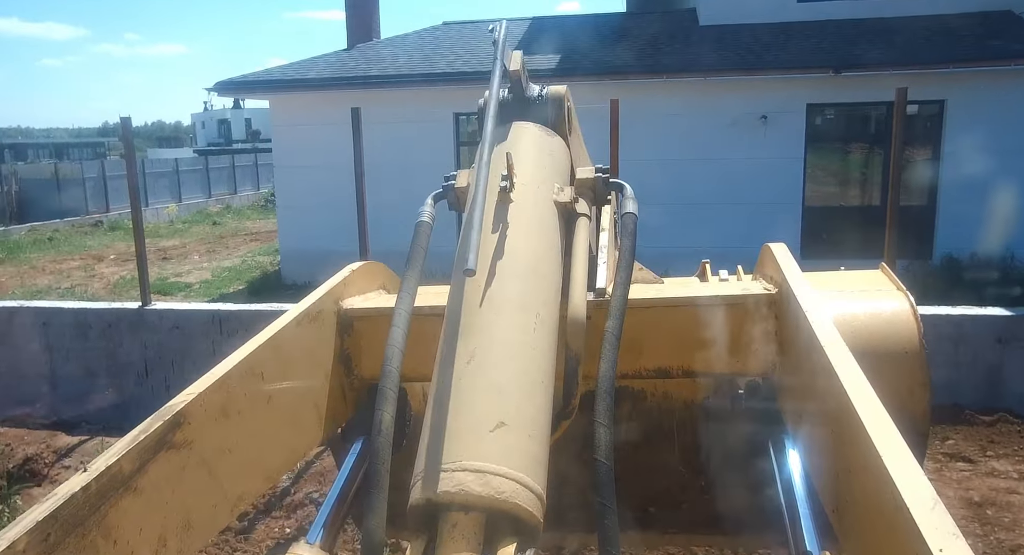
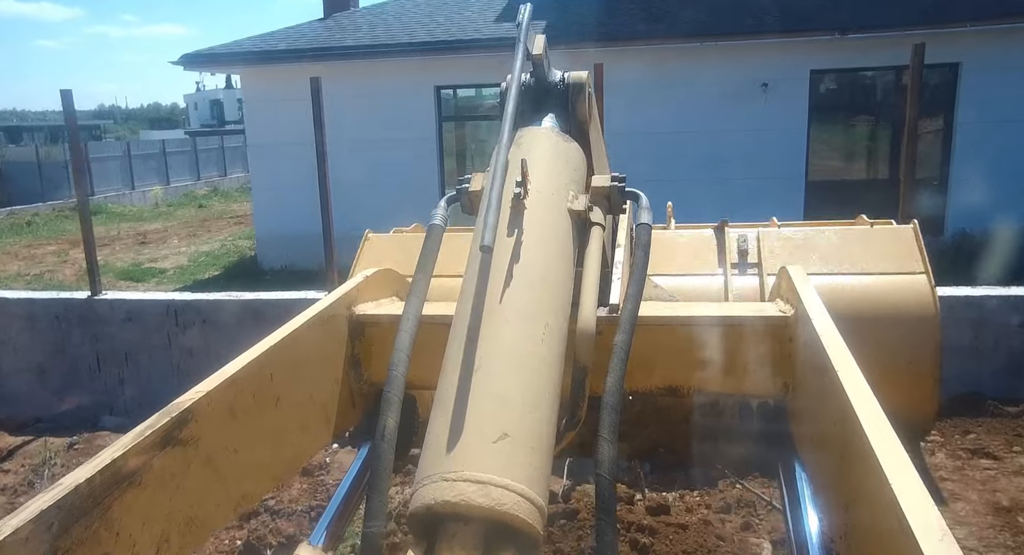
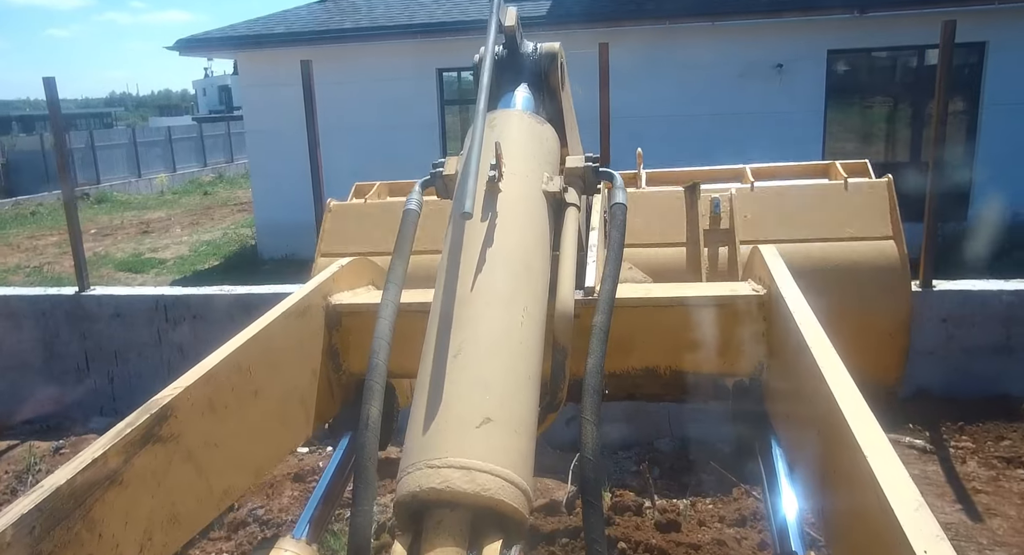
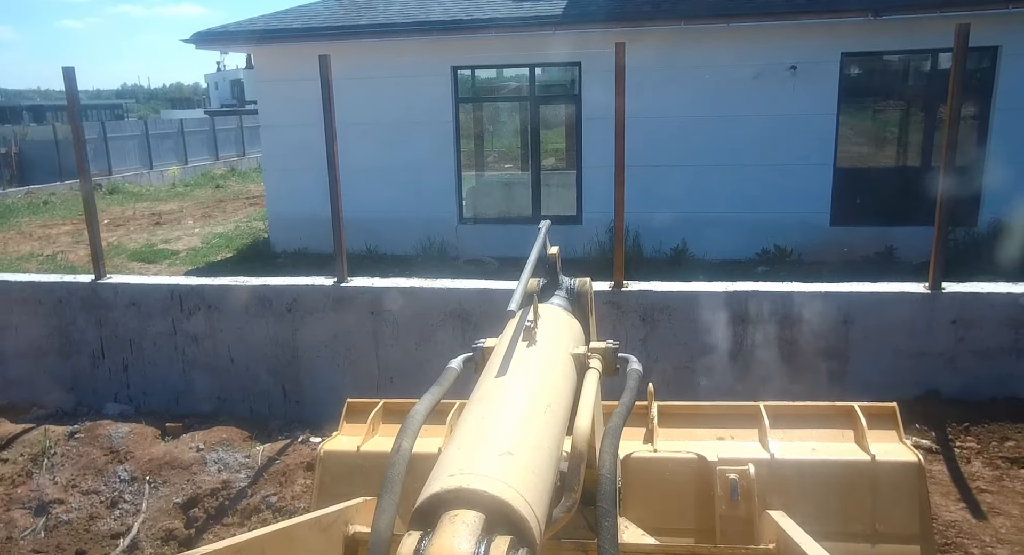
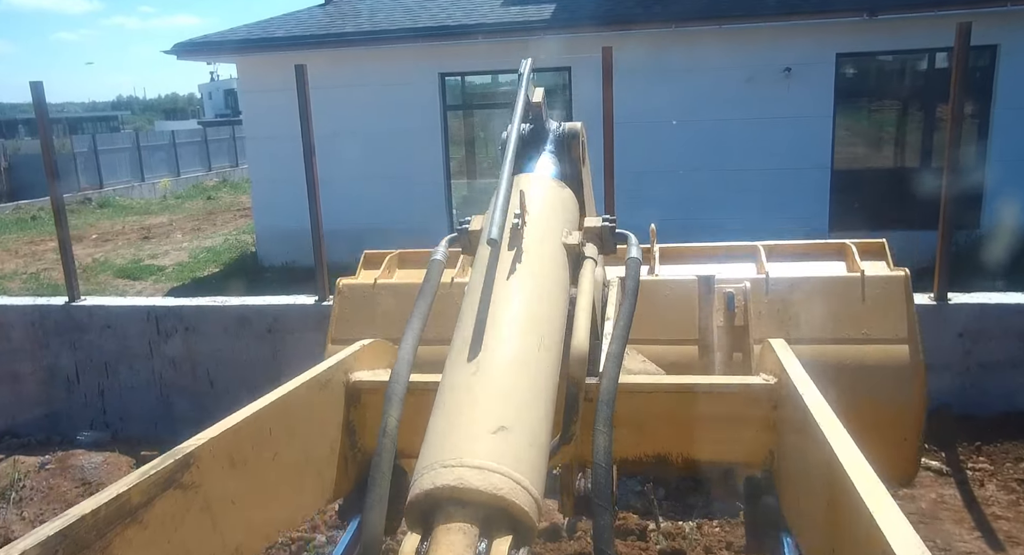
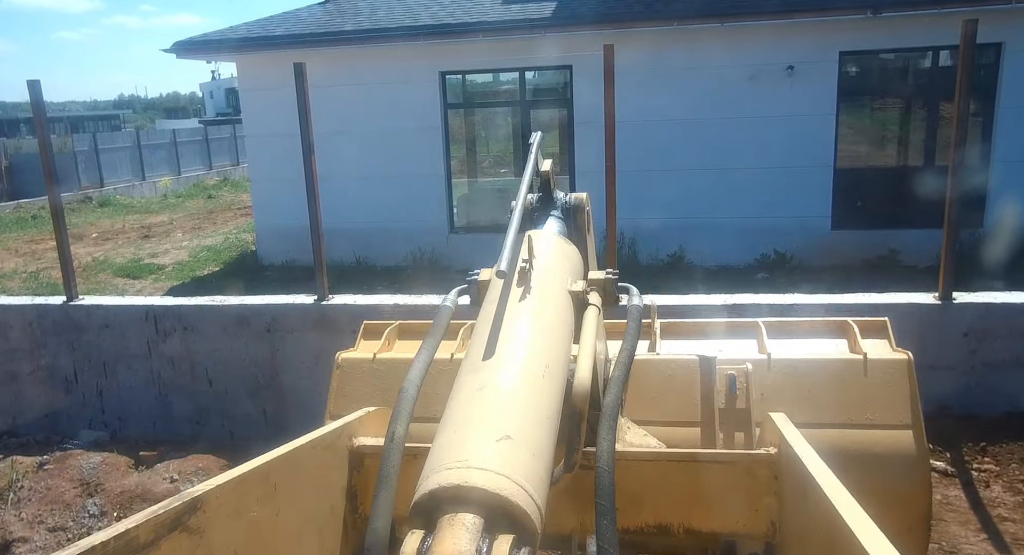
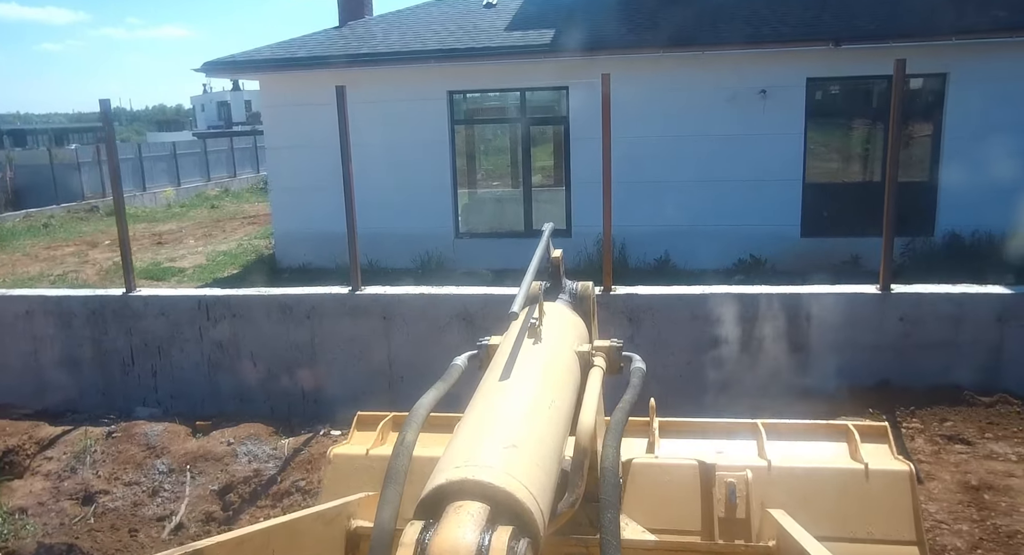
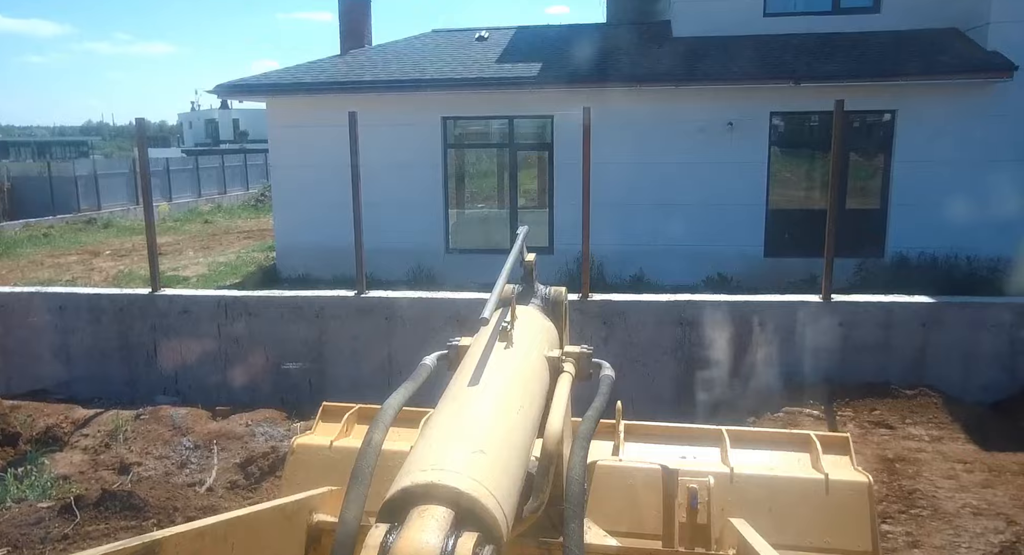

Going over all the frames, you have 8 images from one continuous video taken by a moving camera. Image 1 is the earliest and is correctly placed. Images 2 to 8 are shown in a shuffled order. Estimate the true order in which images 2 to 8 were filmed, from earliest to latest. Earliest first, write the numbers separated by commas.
2, 3, 5, 6, 4, 7, 8
